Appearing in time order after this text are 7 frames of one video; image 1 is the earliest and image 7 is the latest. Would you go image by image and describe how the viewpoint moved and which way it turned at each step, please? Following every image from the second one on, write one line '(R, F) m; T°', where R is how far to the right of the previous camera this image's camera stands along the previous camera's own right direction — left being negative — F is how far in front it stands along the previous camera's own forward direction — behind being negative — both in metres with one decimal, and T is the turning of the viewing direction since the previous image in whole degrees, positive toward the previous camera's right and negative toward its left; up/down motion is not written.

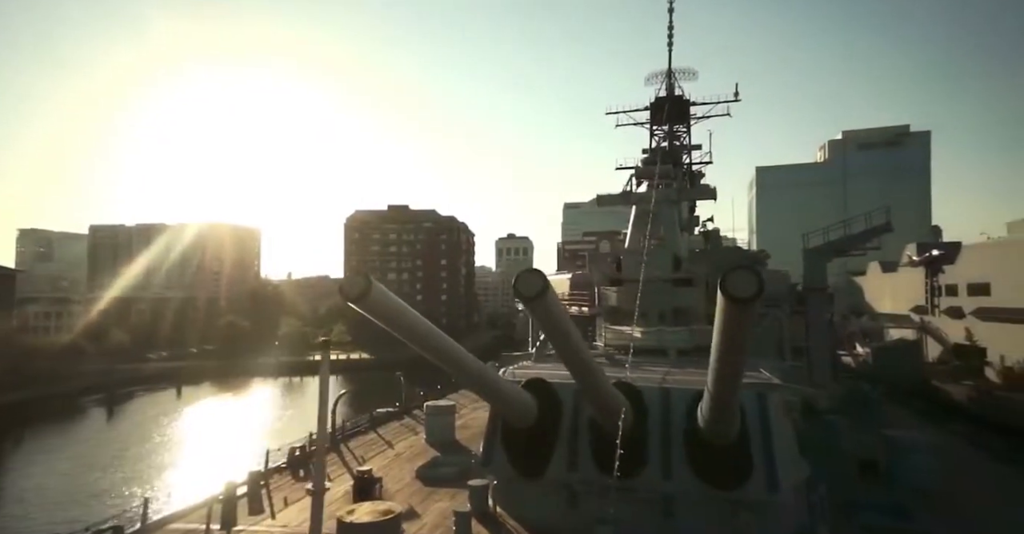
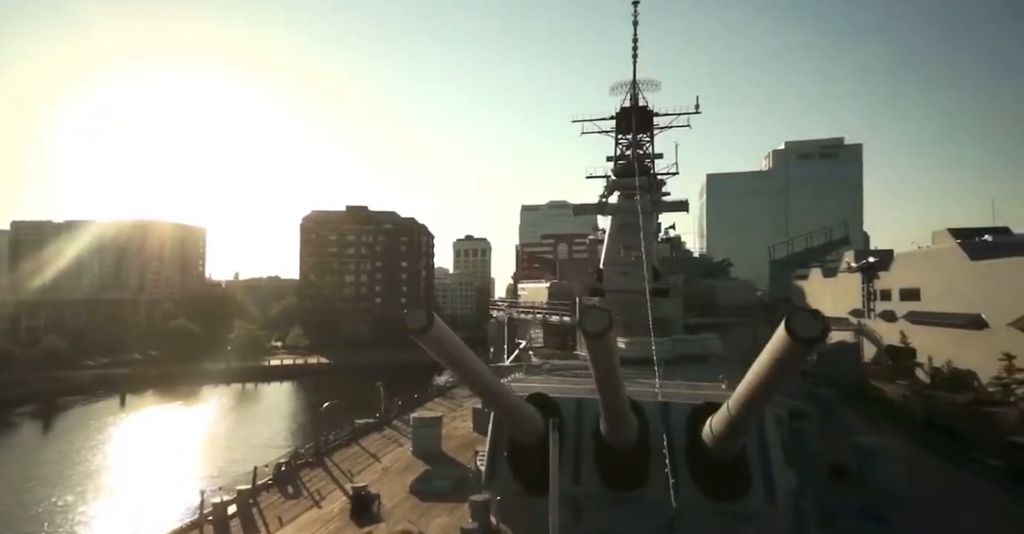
(-0.7, -0.1) m; +6°
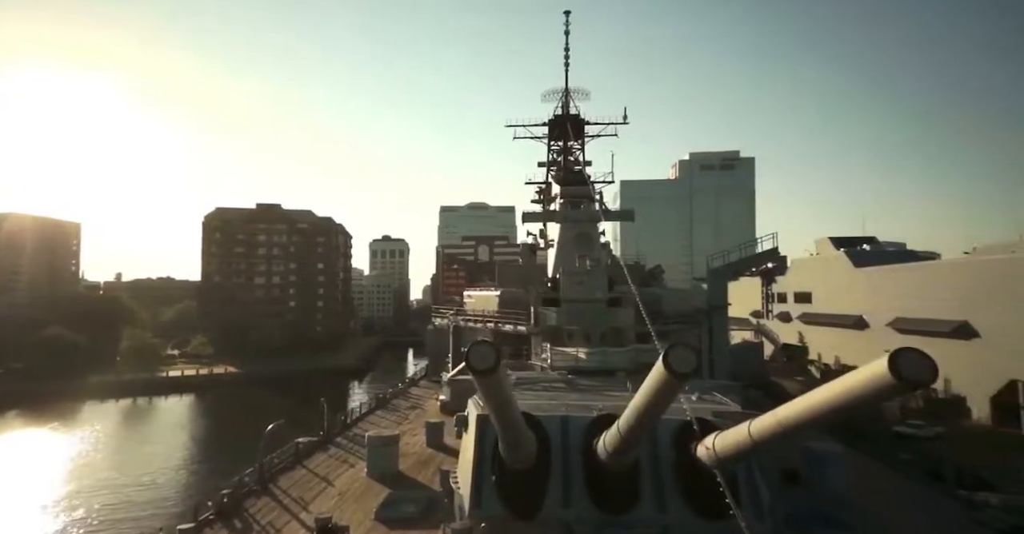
(-1.1, +0.3) m; +10°
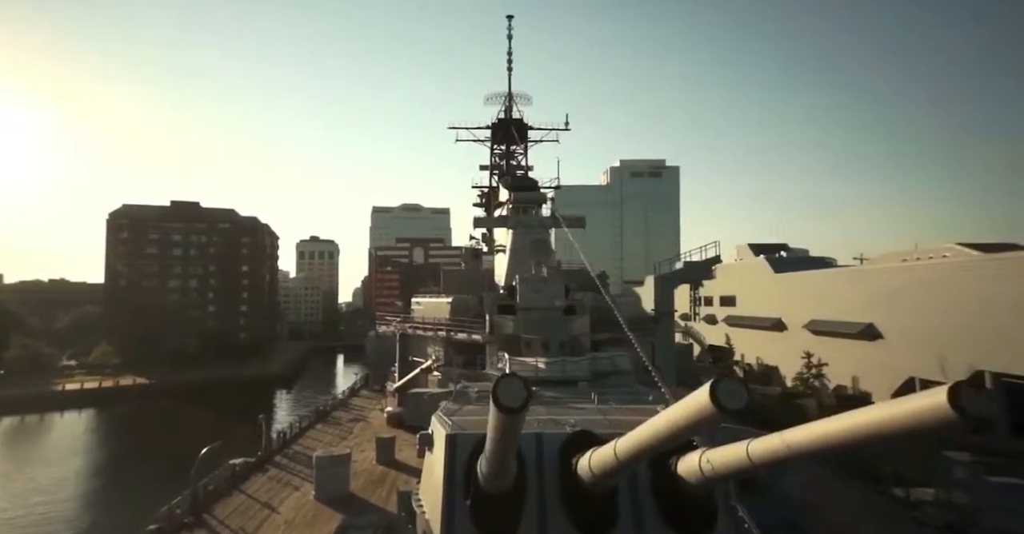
(-0.6, +0.3) m; +8°
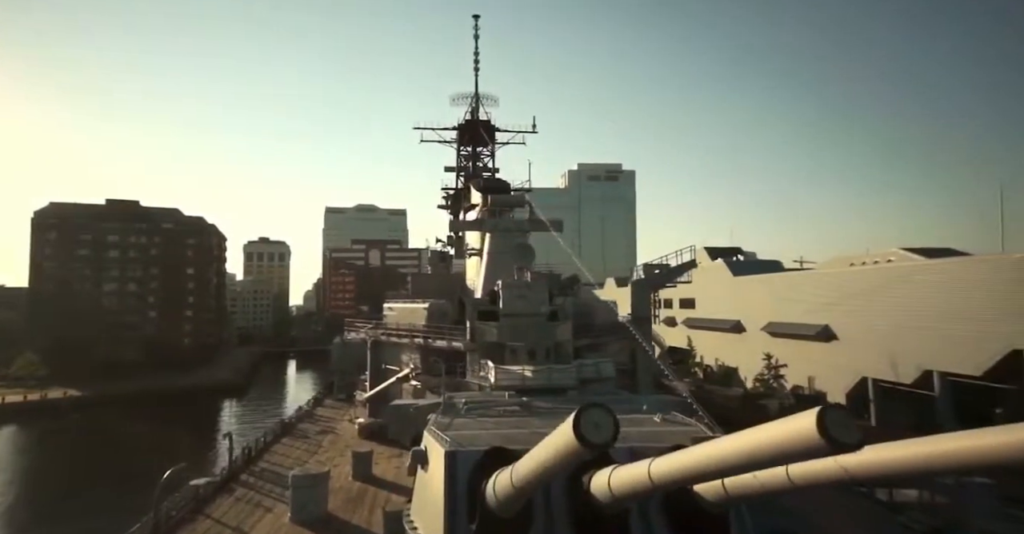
(-0.6, +0.4) m; +5°
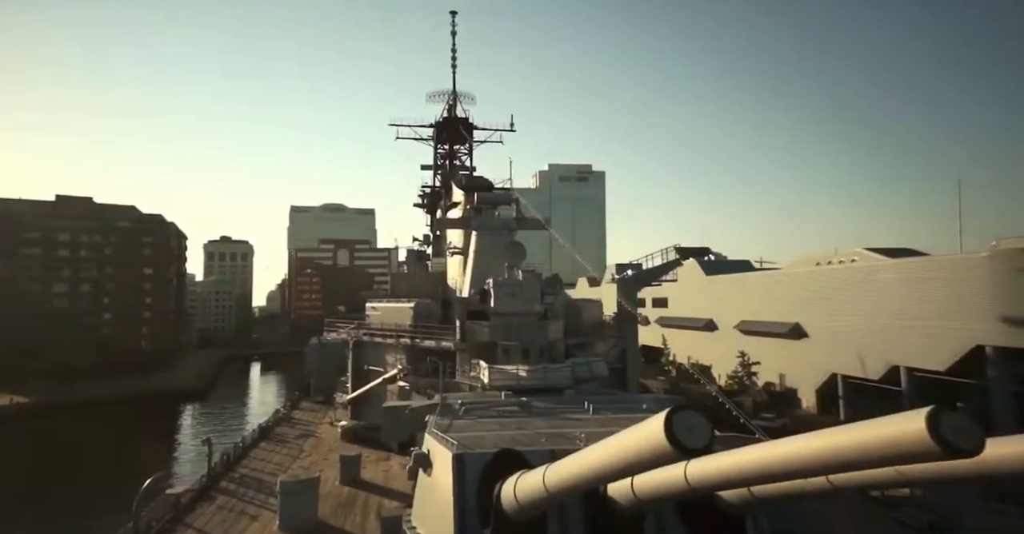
(-0.5, +0.2) m; +4°
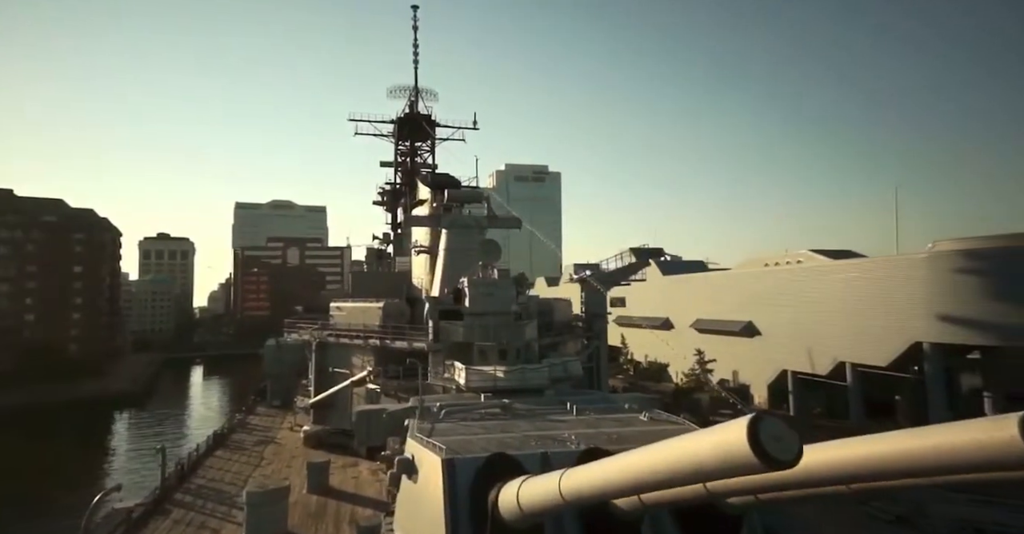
(-0.5, +0.2) m; +5°
